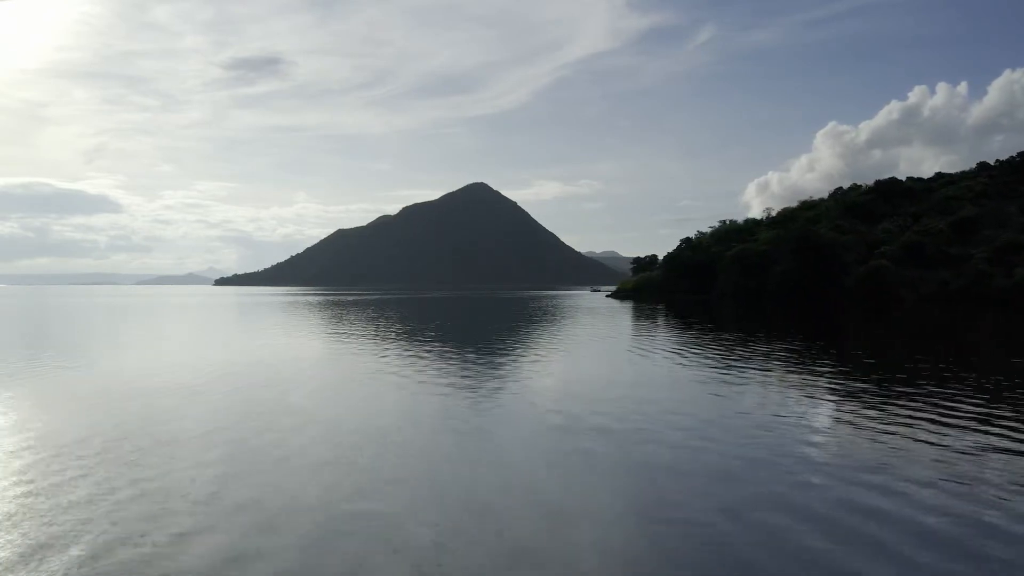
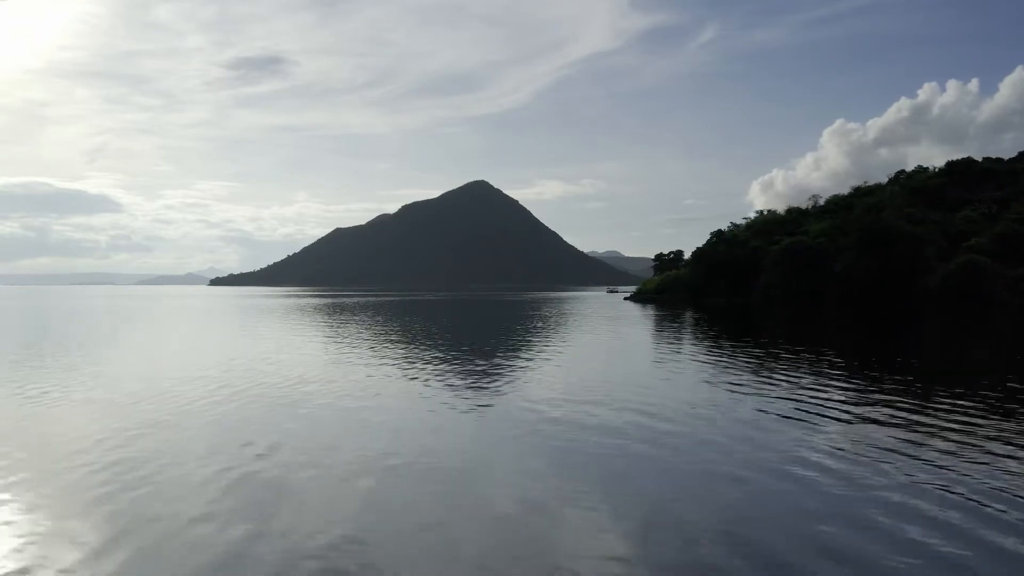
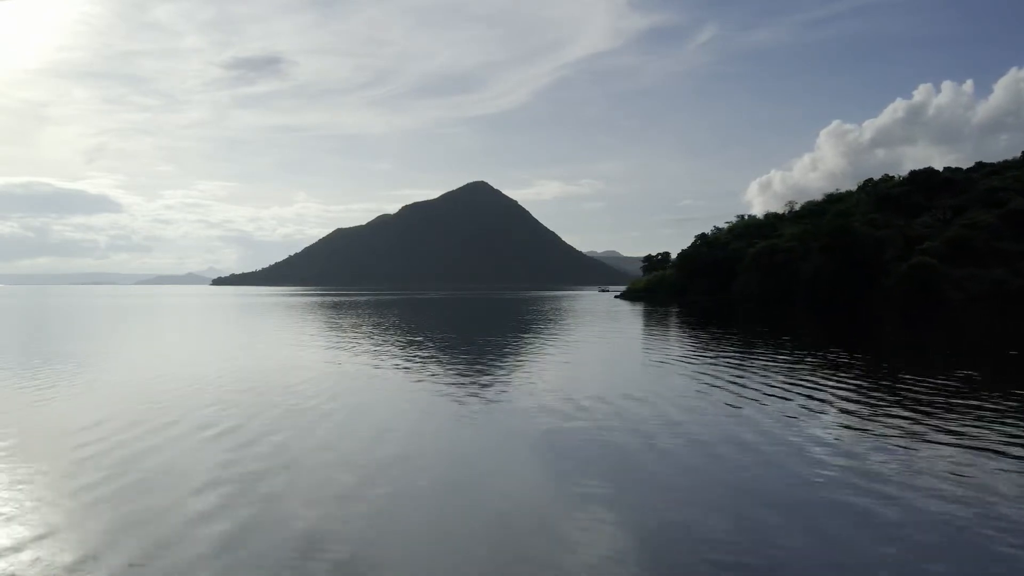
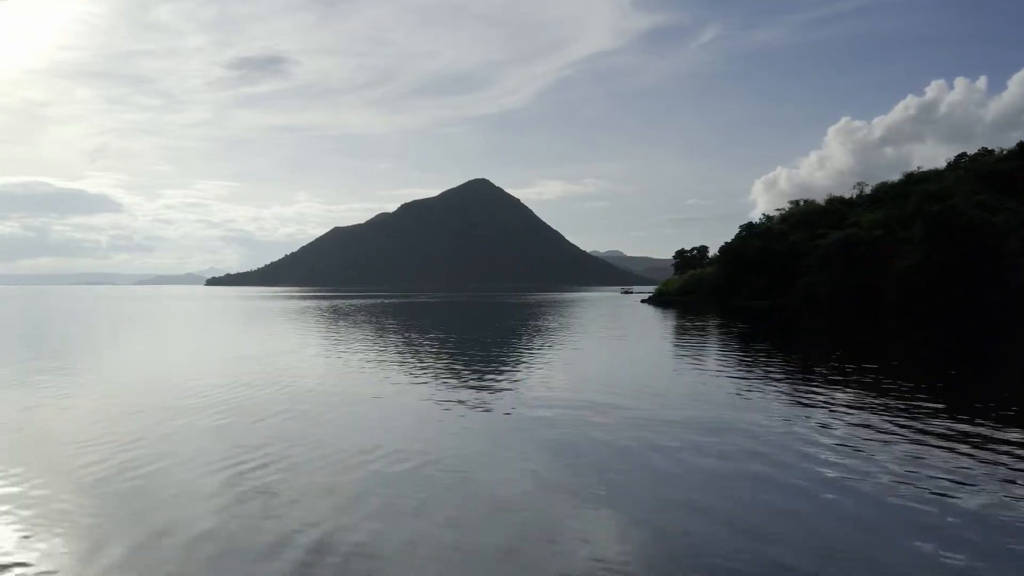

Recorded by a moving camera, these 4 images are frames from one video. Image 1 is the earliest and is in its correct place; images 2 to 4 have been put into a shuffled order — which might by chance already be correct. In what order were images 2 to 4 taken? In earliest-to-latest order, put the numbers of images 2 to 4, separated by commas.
3, 2, 4
